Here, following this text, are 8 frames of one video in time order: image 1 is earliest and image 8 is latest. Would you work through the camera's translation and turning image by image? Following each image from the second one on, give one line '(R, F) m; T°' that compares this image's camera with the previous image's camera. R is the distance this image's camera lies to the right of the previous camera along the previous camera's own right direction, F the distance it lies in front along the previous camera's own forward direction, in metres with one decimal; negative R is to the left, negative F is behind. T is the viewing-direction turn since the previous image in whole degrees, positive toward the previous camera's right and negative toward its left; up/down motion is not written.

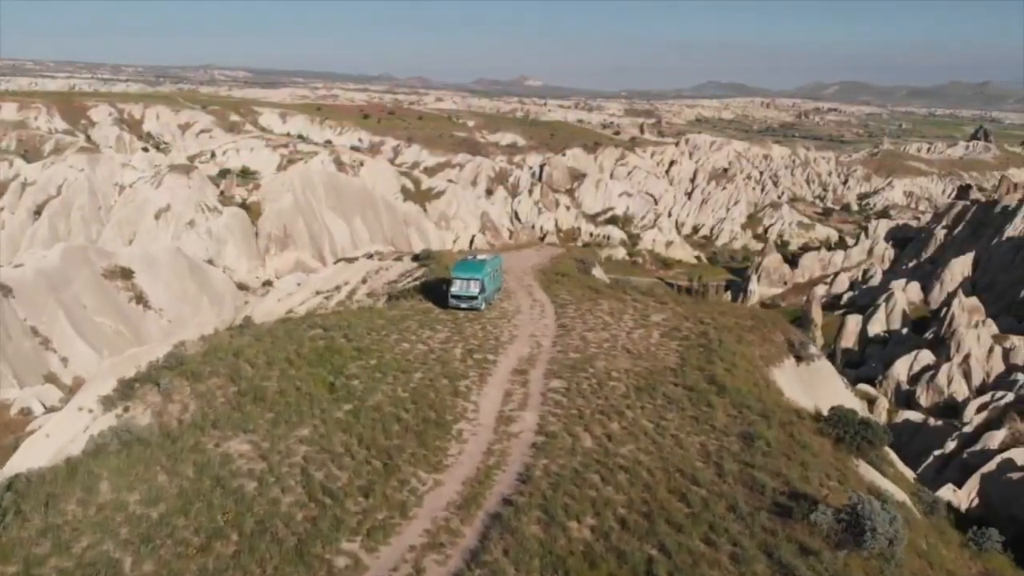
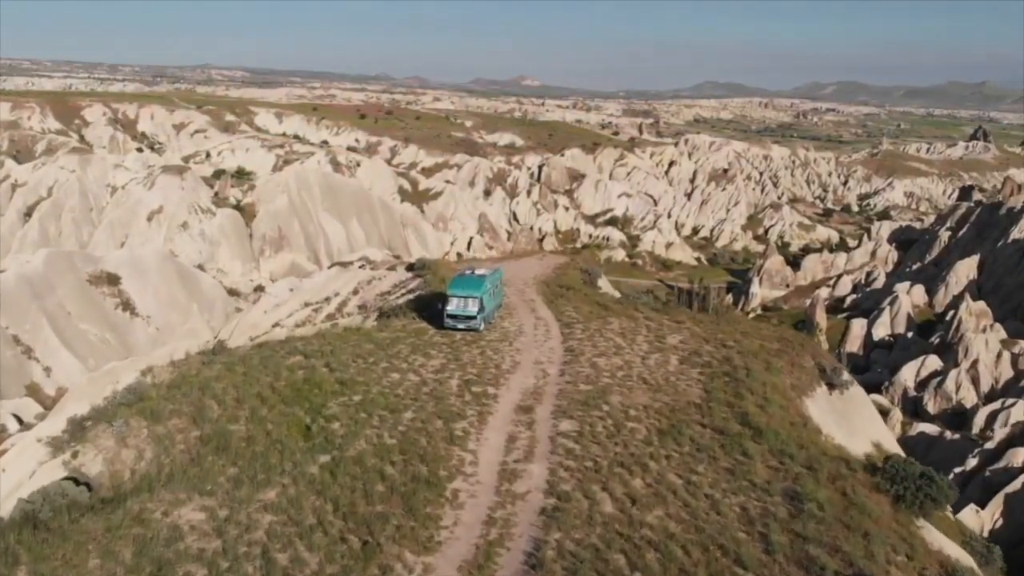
(0.0, +0.8) m; 0°
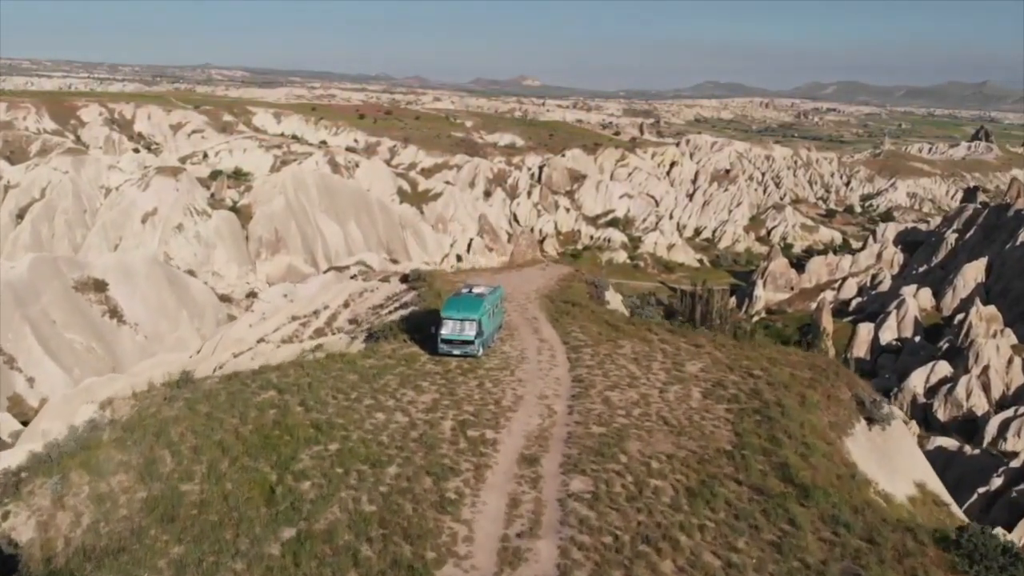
(0.0, +0.8) m; 0°
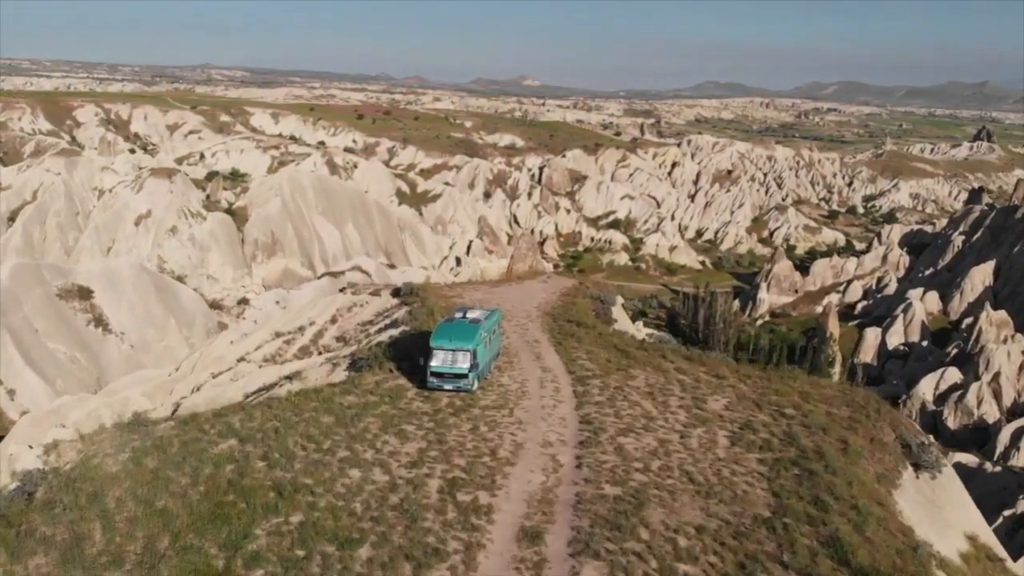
(0.0, +0.8) m; 0°
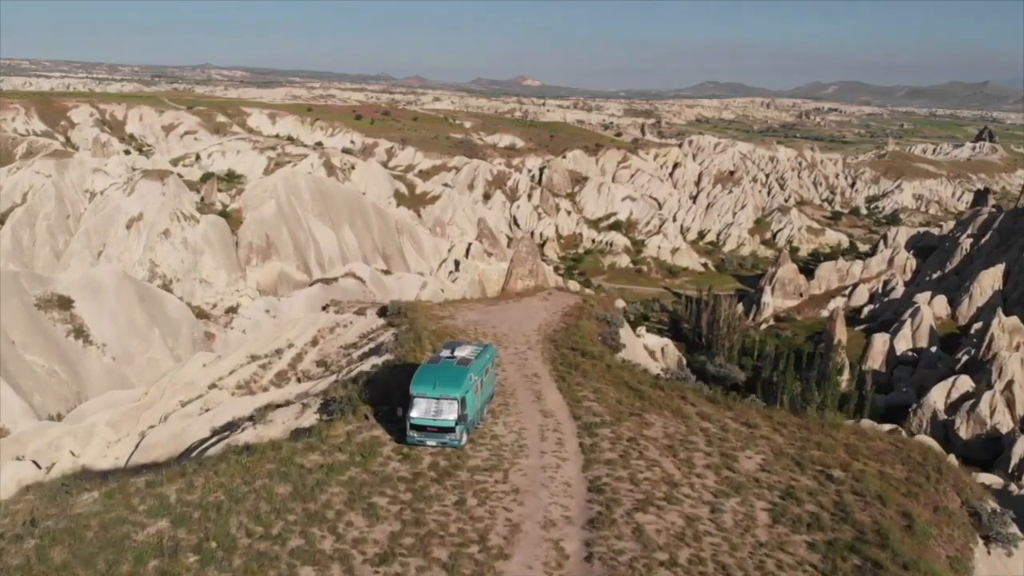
(0.0, +1.0) m; 0°
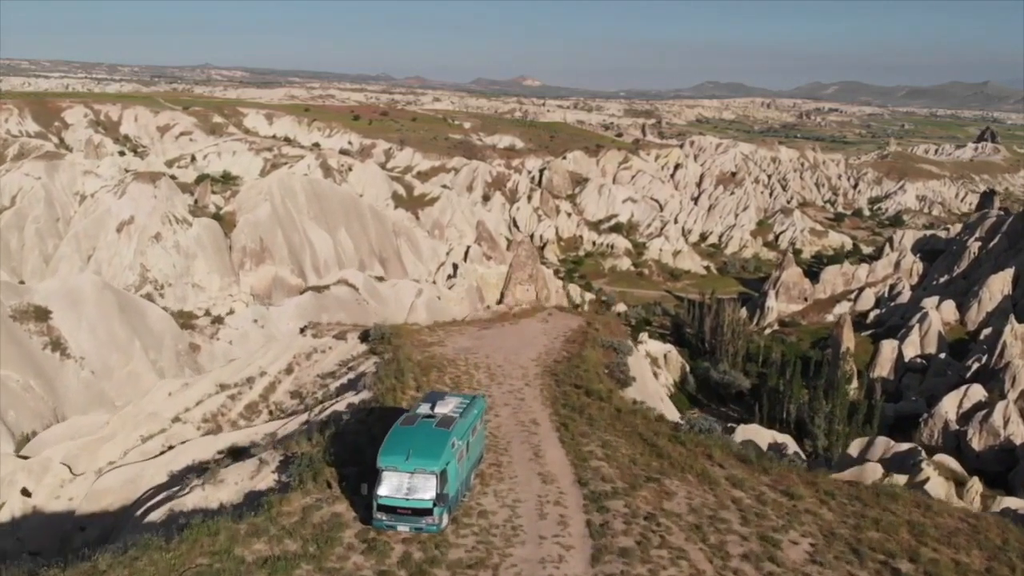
(0.0, +1.0) m; 0°
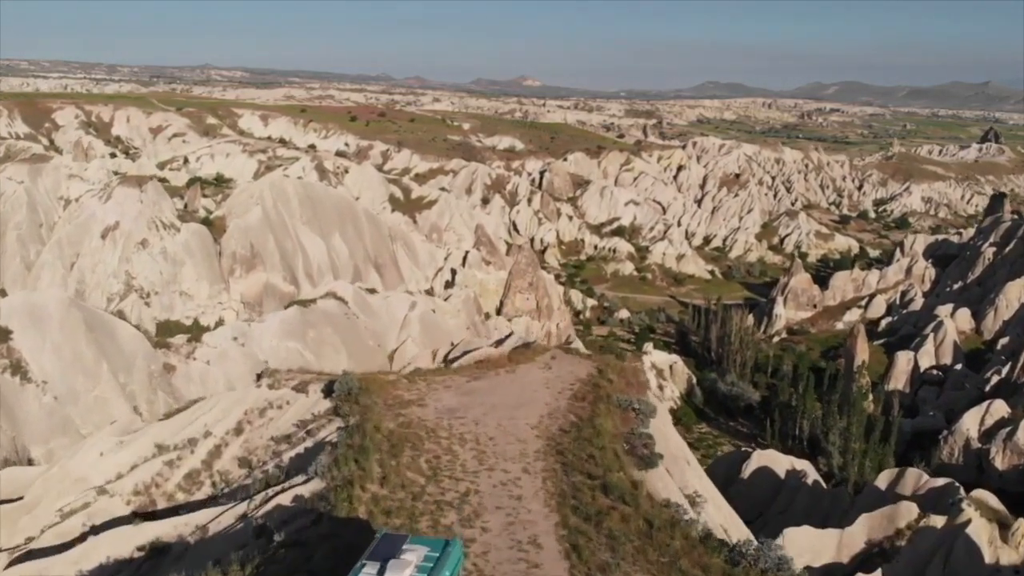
(0.0, +1.6) m; 0°
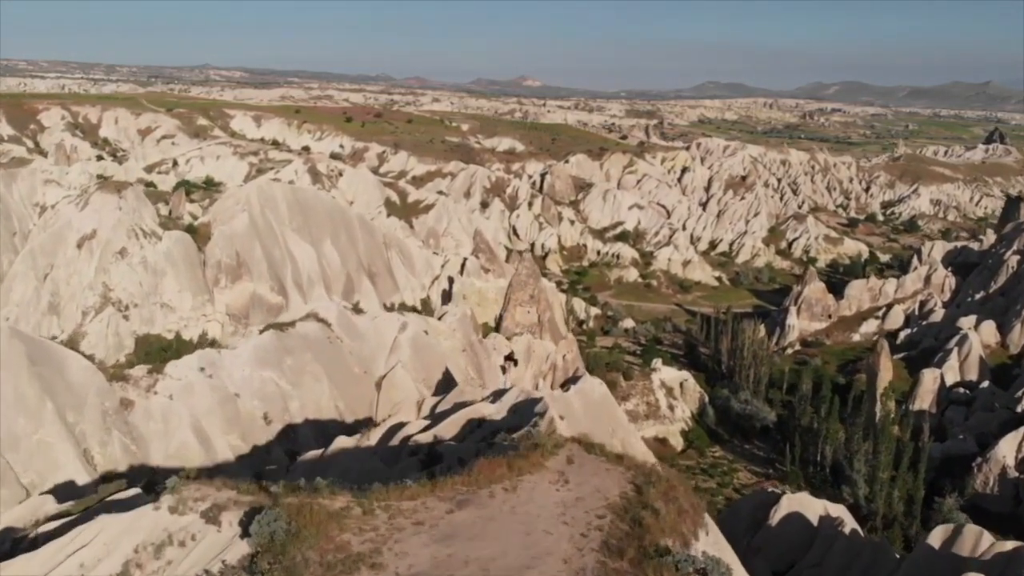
(0.0, +2.3) m; 0°
